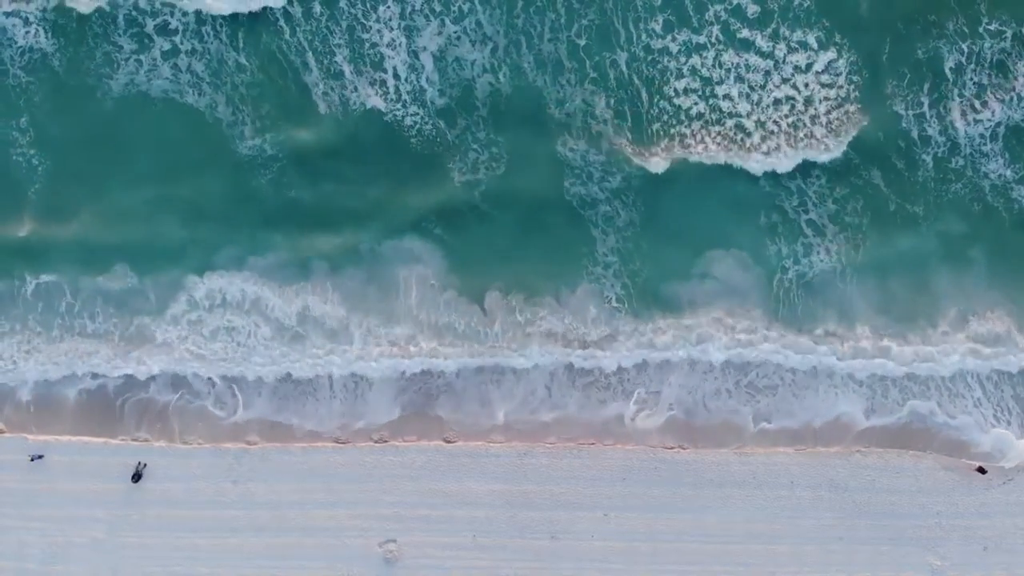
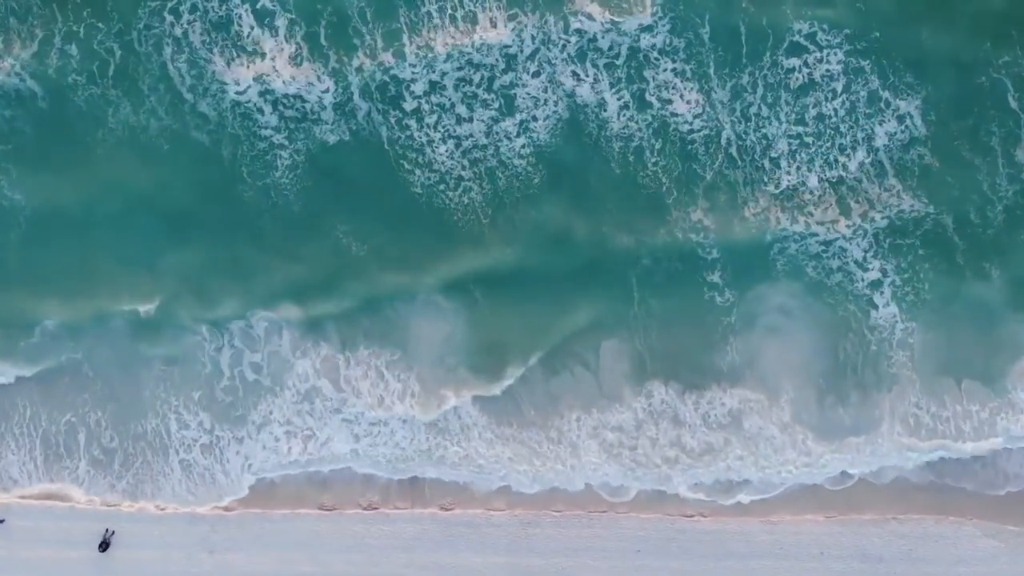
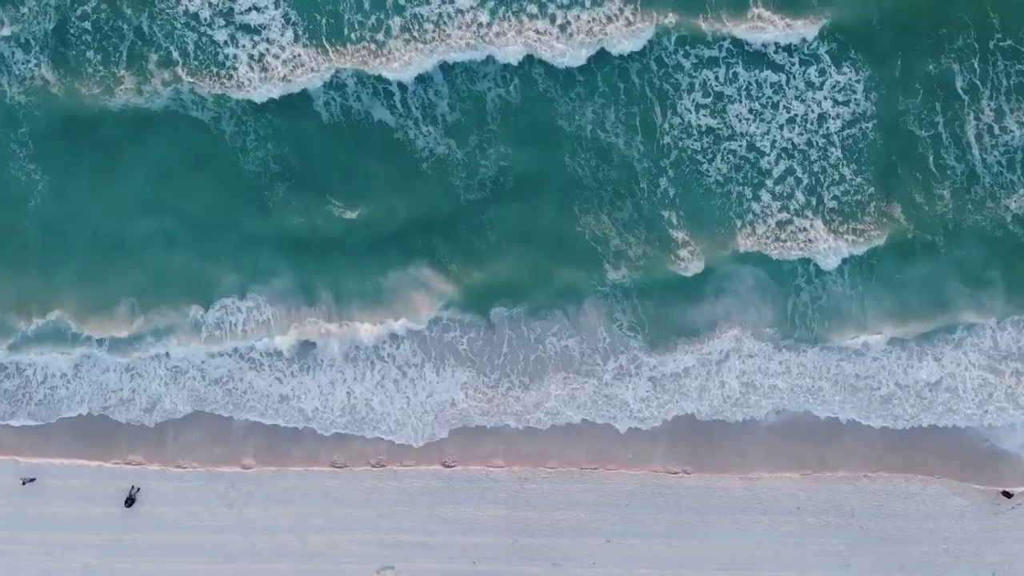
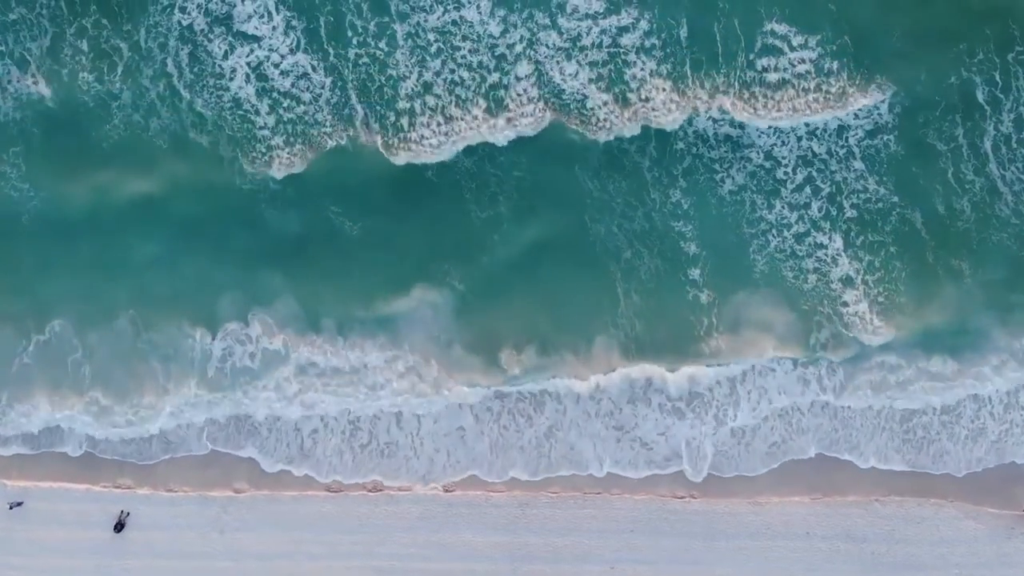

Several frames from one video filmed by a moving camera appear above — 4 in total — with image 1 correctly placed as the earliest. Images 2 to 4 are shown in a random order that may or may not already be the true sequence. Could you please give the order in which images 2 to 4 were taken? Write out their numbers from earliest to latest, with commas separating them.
3, 4, 2
